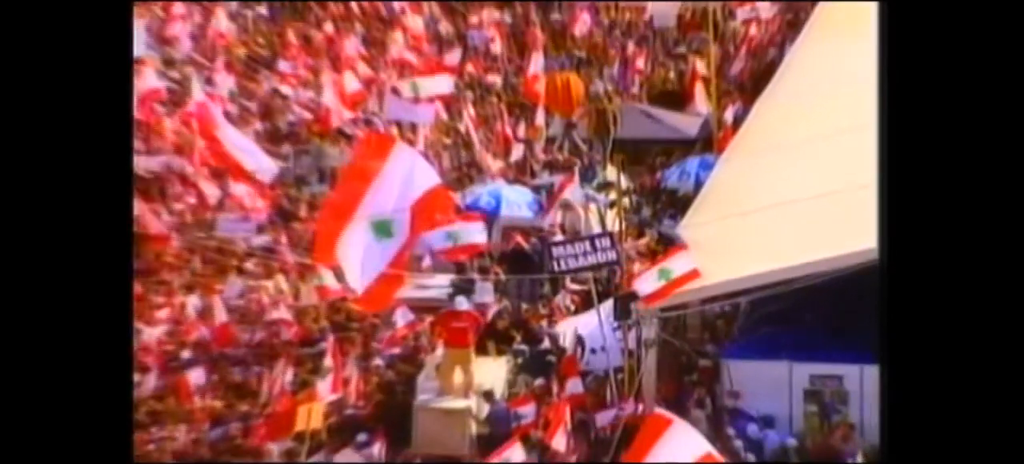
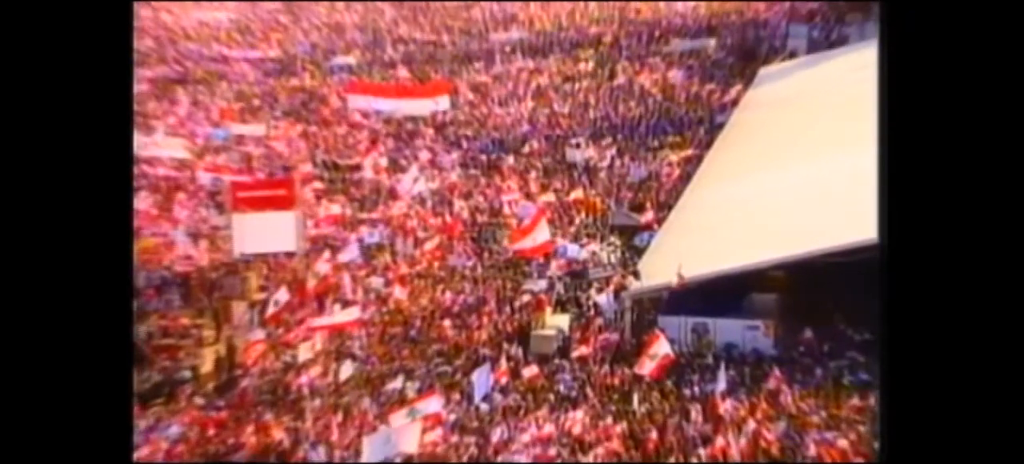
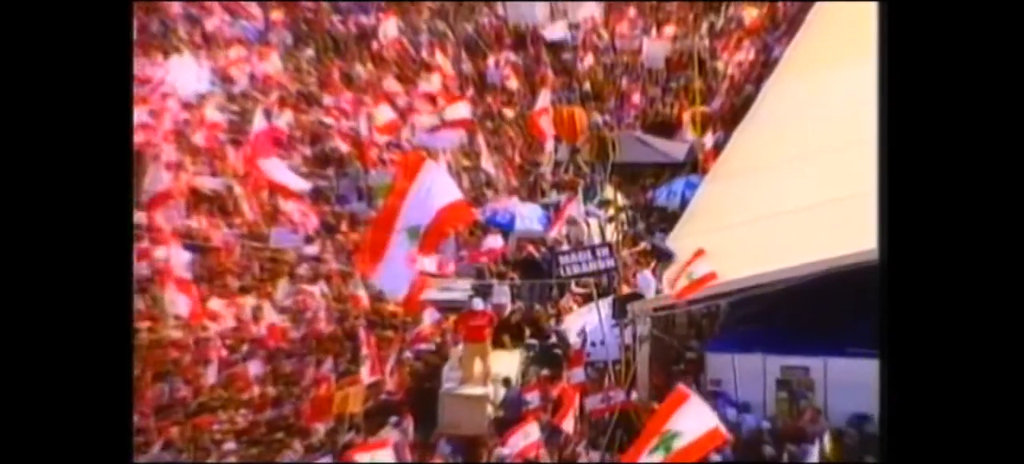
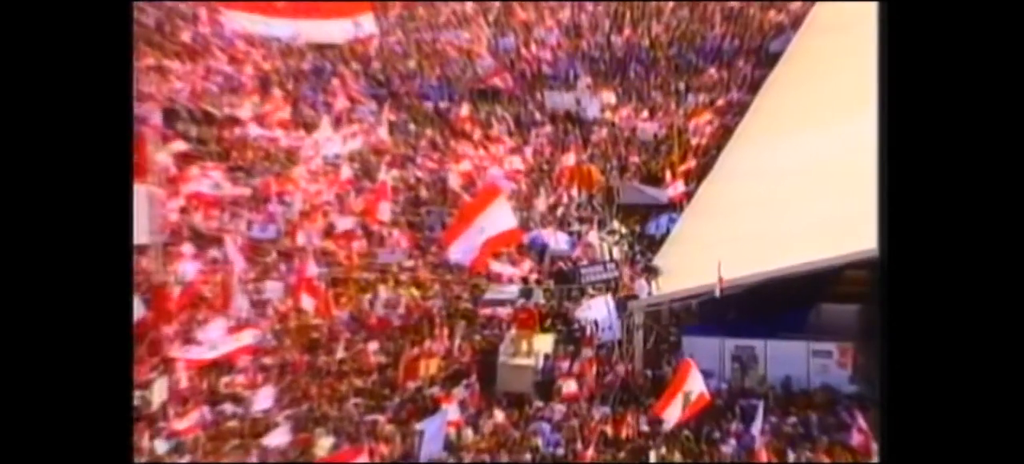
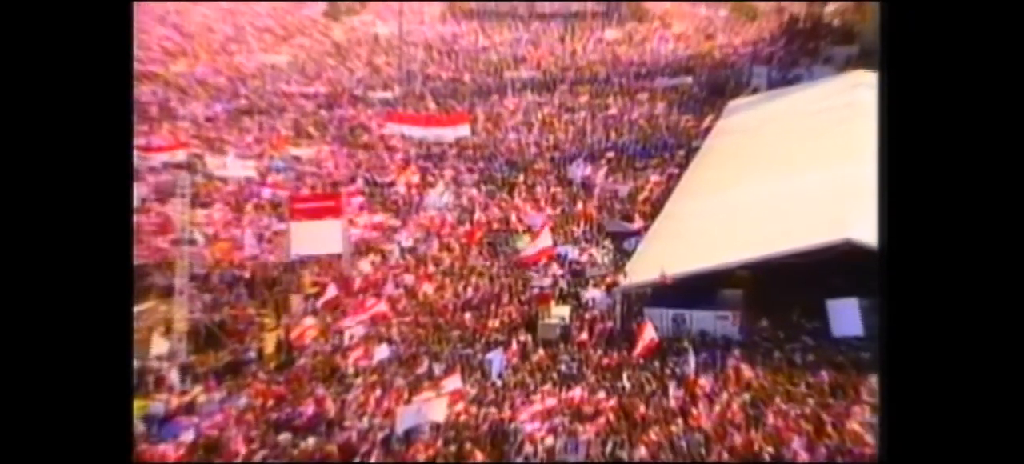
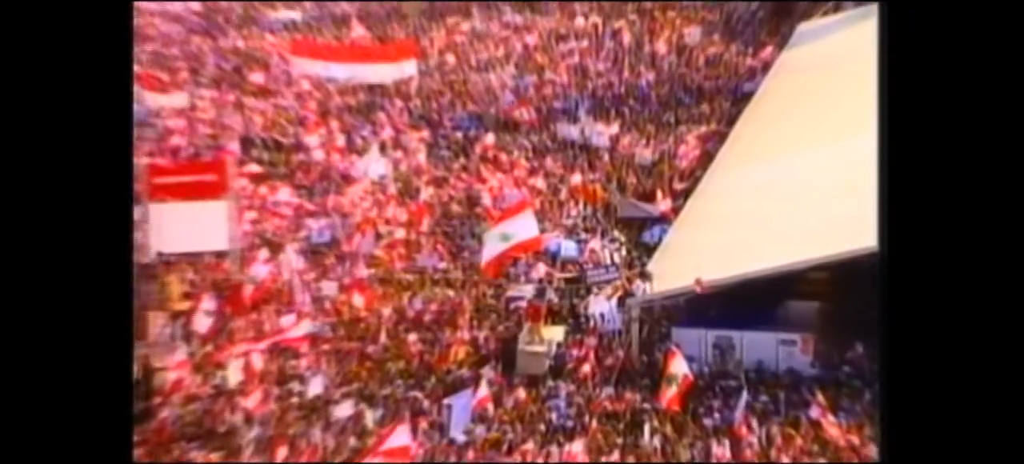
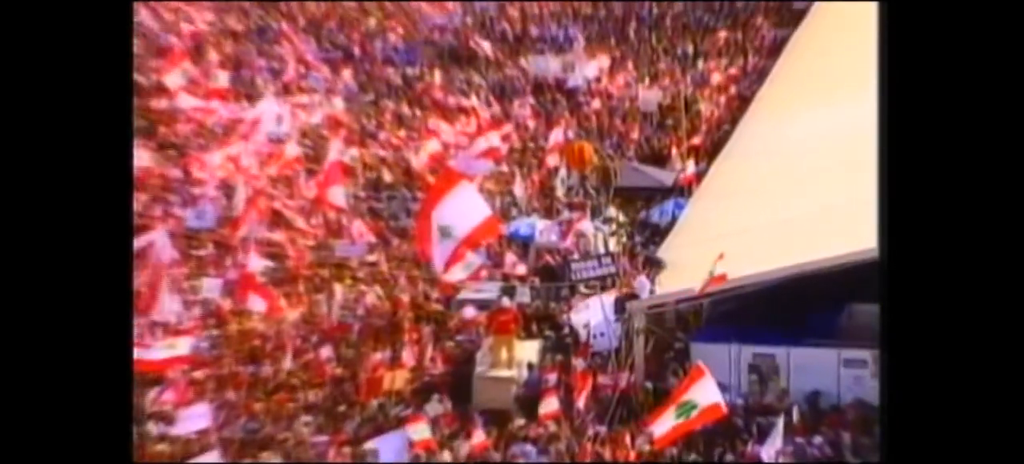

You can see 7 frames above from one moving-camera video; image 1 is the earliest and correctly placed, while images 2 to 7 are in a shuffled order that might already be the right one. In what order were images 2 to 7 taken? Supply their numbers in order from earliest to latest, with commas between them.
3, 7, 4, 6, 2, 5
